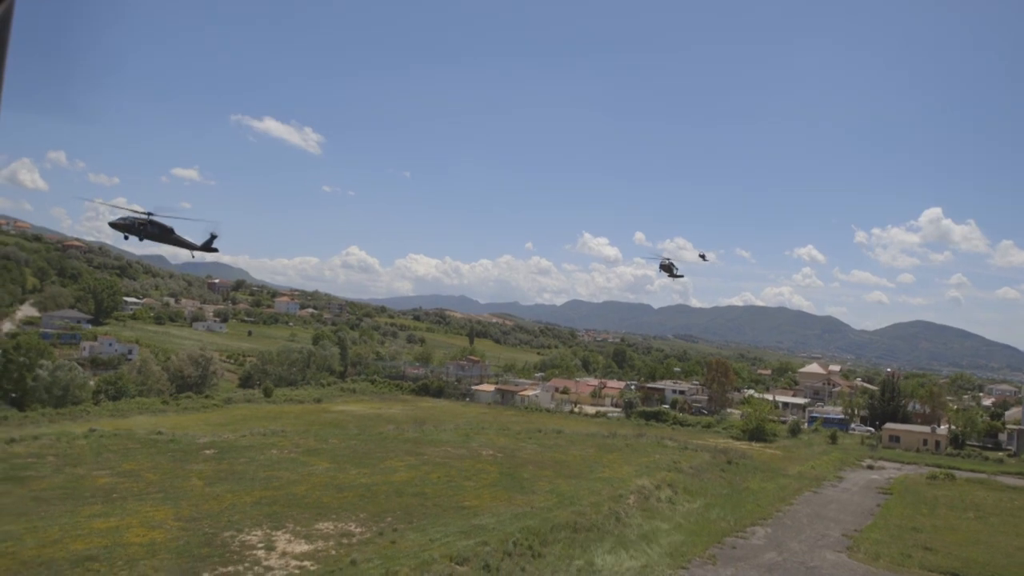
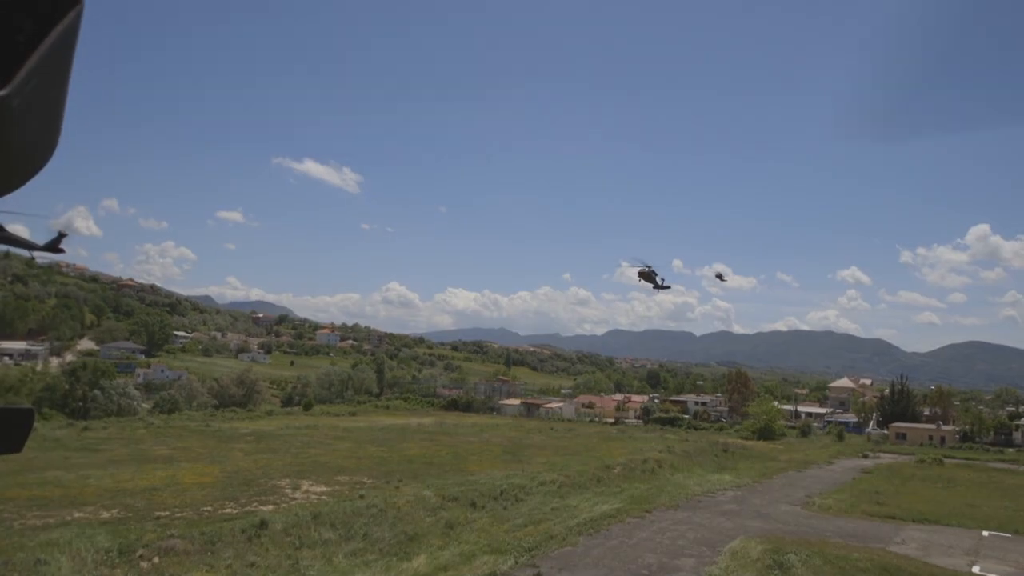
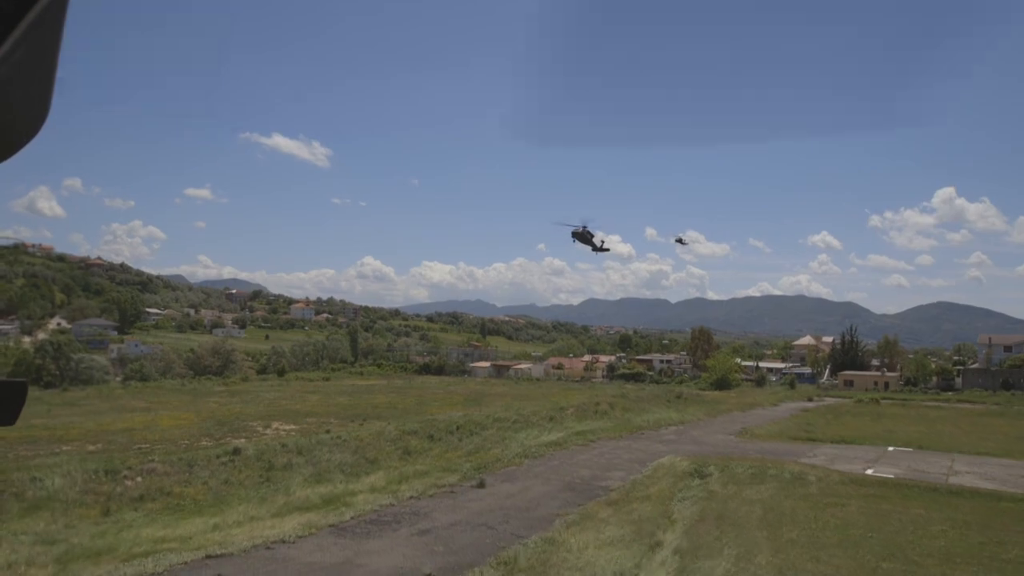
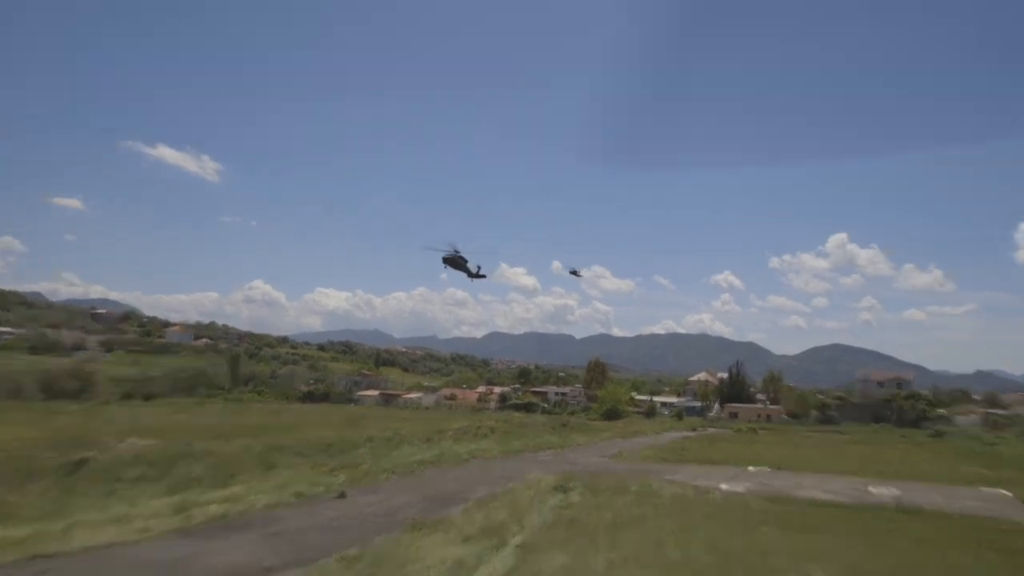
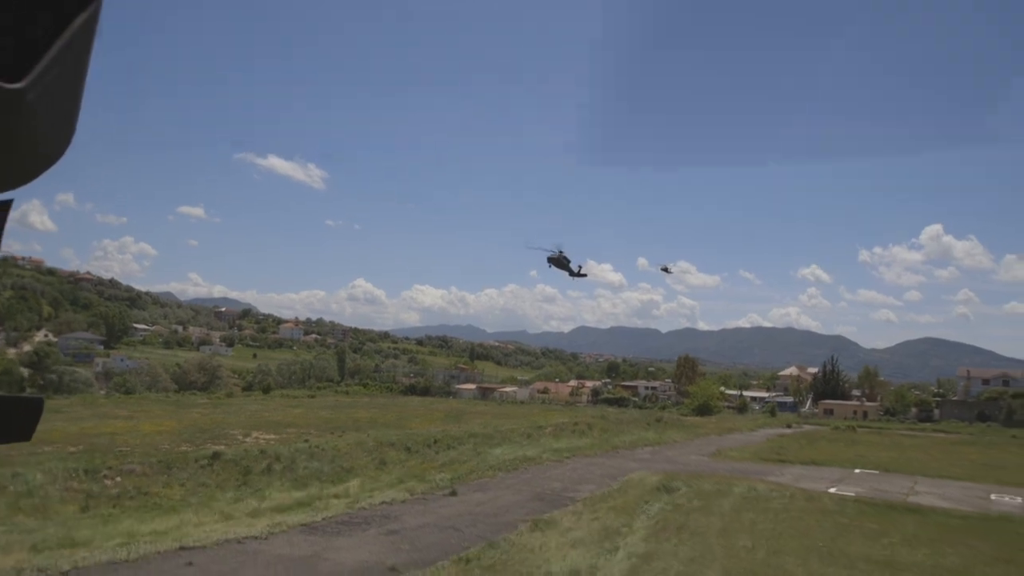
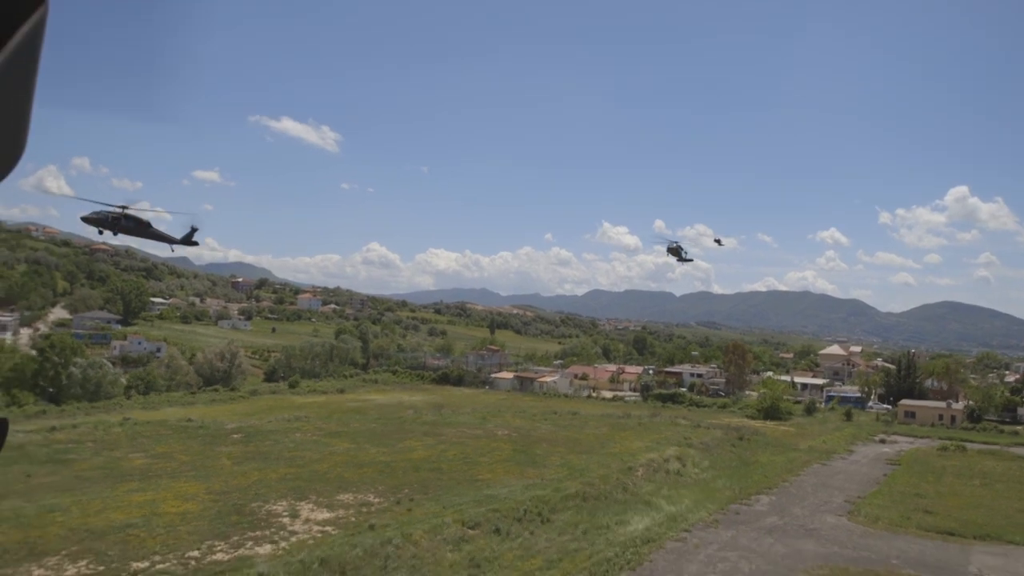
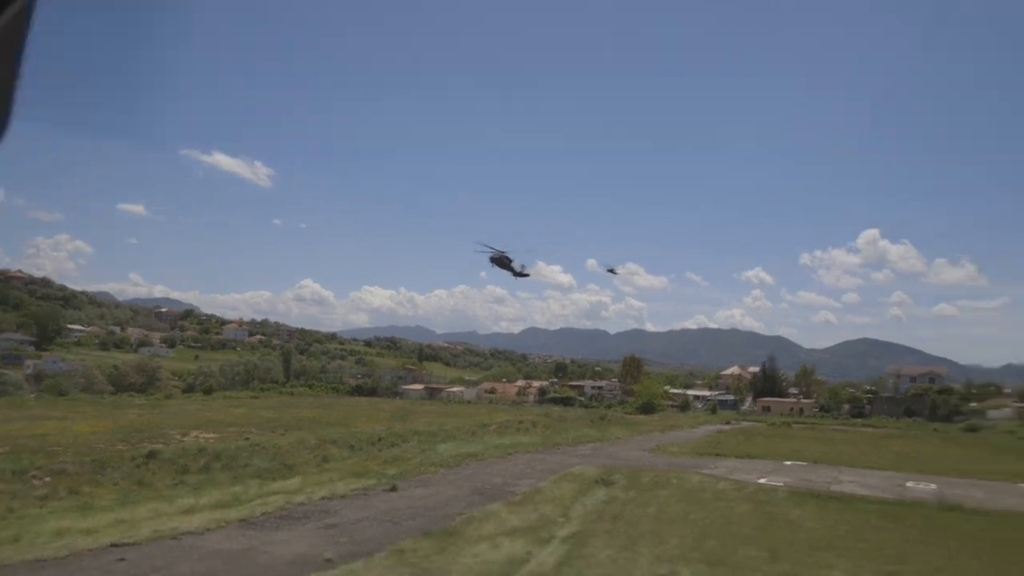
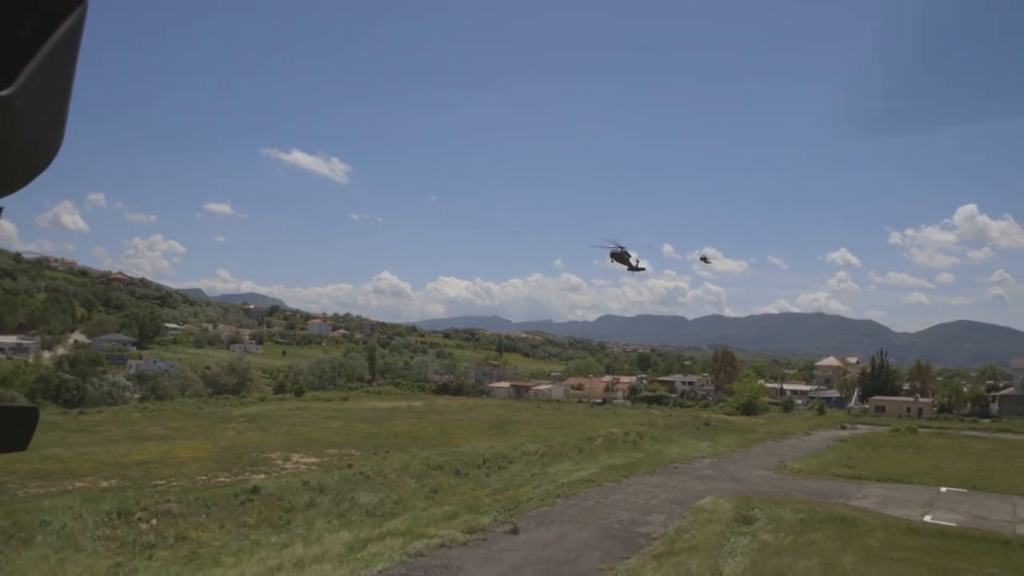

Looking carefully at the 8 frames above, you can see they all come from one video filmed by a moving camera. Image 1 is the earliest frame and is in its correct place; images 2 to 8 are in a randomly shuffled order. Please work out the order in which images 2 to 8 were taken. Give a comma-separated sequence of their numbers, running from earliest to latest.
6, 2, 8, 3, 5, 7, 4
